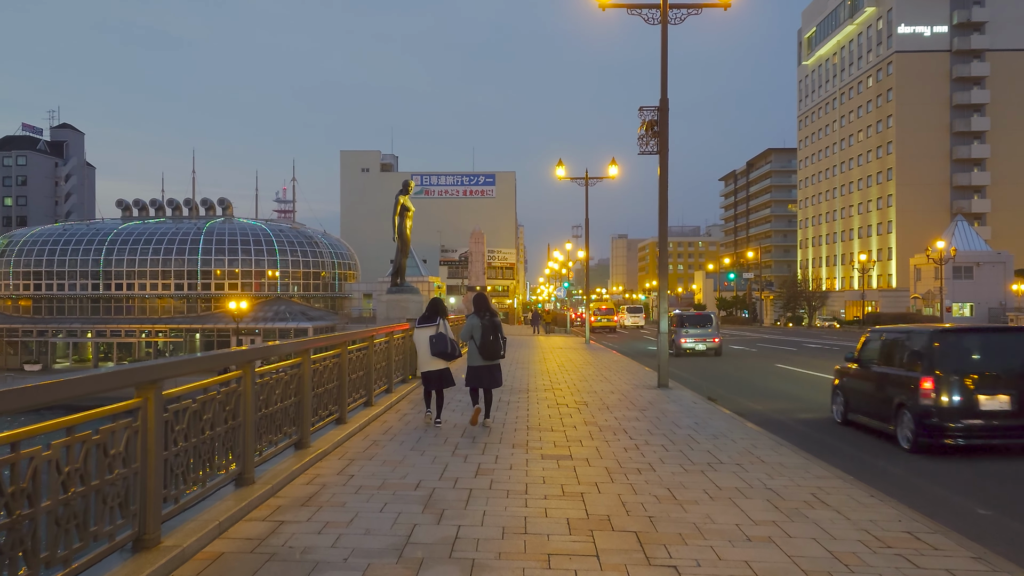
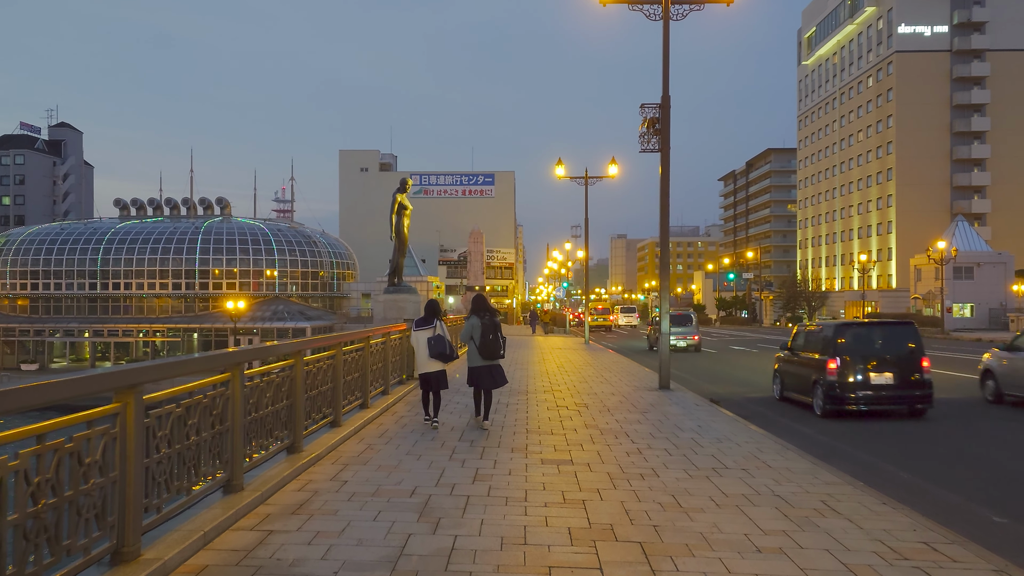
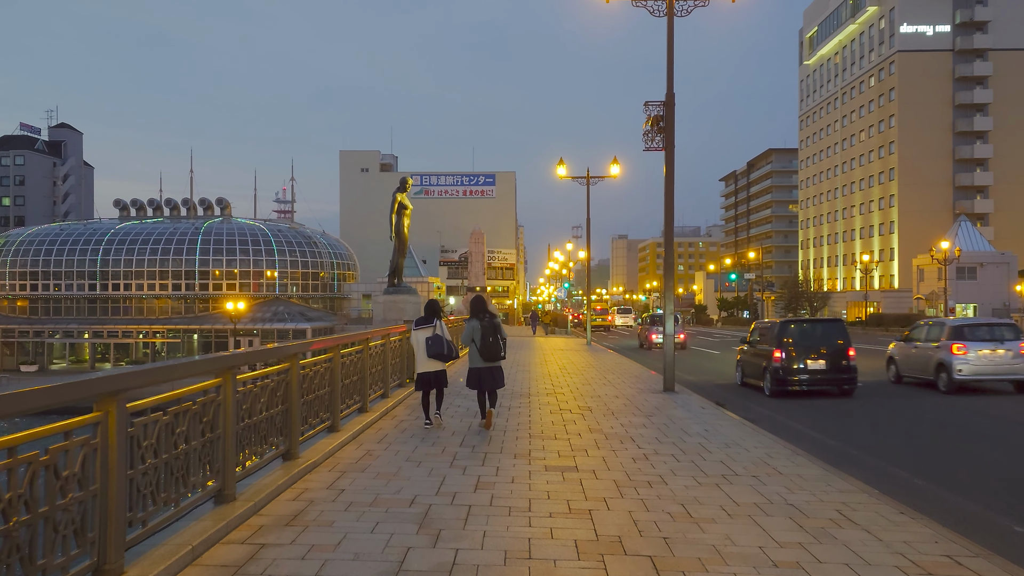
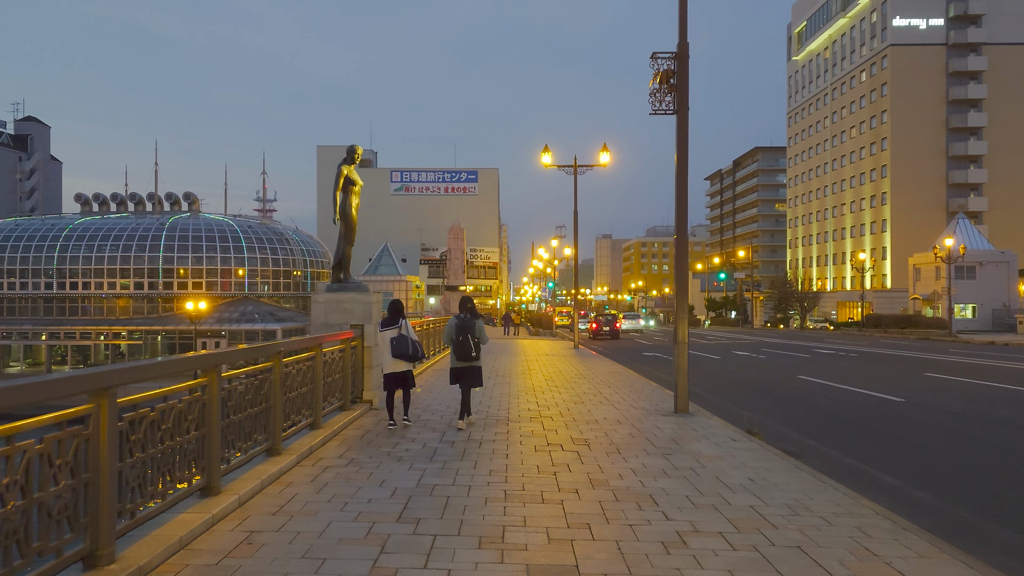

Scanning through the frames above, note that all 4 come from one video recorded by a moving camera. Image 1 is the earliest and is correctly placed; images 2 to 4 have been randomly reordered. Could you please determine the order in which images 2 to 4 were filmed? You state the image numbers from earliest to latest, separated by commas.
2, 3, 4
